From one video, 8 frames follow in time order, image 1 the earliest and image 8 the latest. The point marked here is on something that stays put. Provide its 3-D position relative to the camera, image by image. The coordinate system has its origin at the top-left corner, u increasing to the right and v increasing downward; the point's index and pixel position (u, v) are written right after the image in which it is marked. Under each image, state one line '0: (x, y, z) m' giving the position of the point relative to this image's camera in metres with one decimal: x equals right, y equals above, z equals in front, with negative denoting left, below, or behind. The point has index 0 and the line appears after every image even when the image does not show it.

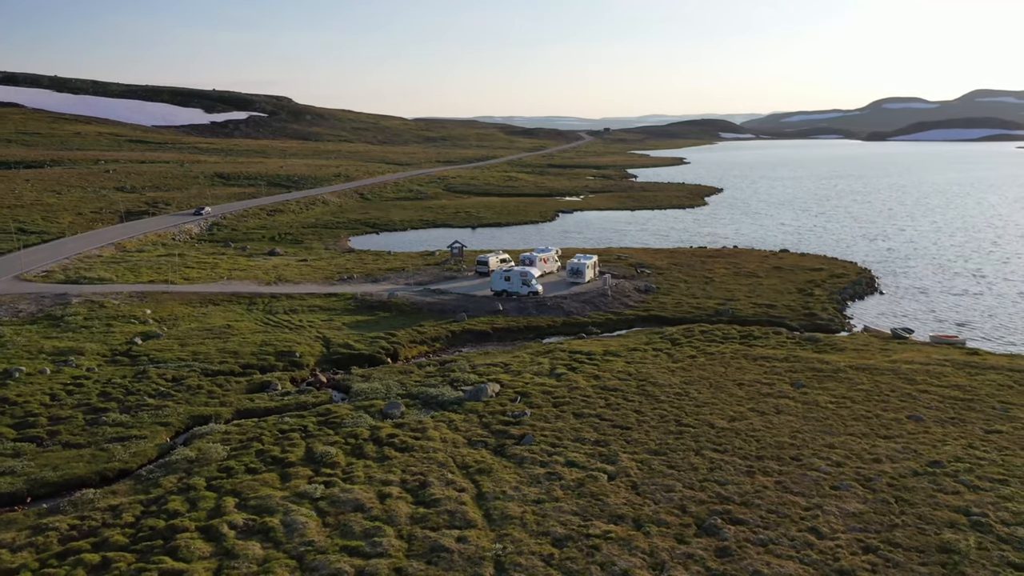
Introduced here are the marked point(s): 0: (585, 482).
0: (+2.0, -5.3, +19.0) m
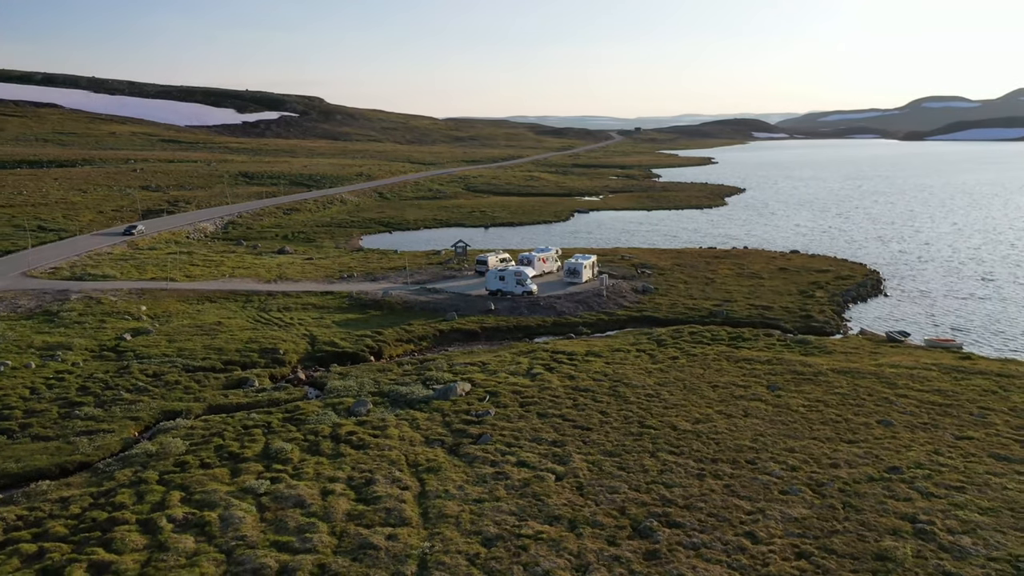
0: (+0.5, -5.3, +19.0) m
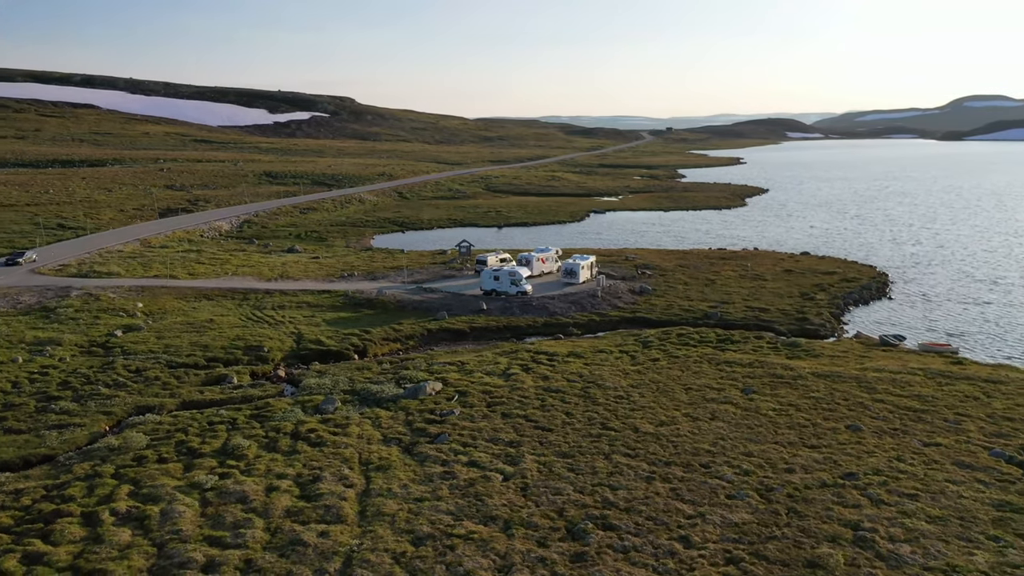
0: (-1.0, -5.3, +19.0) m
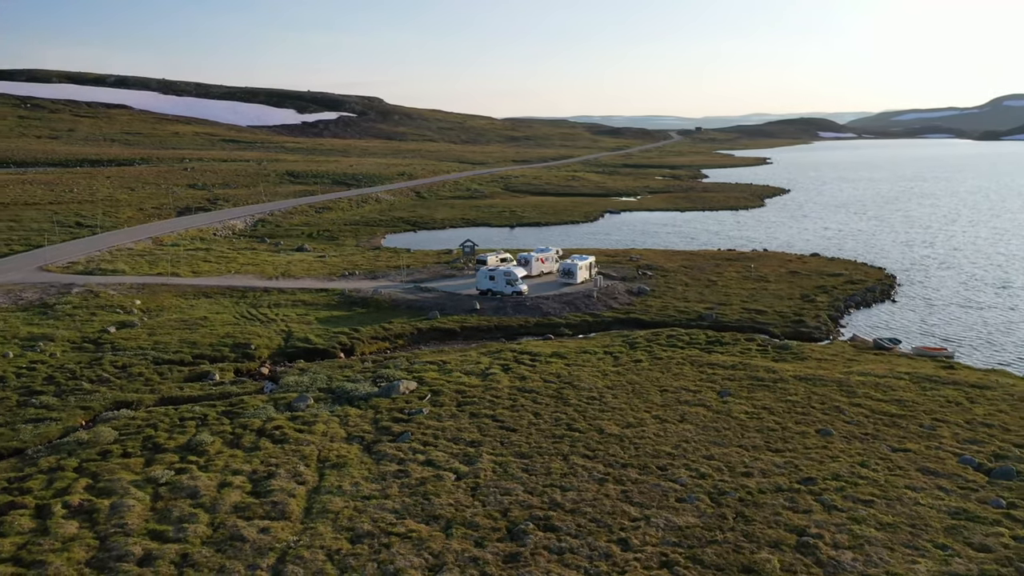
0: (-2.3, -5.3, +19.0) m
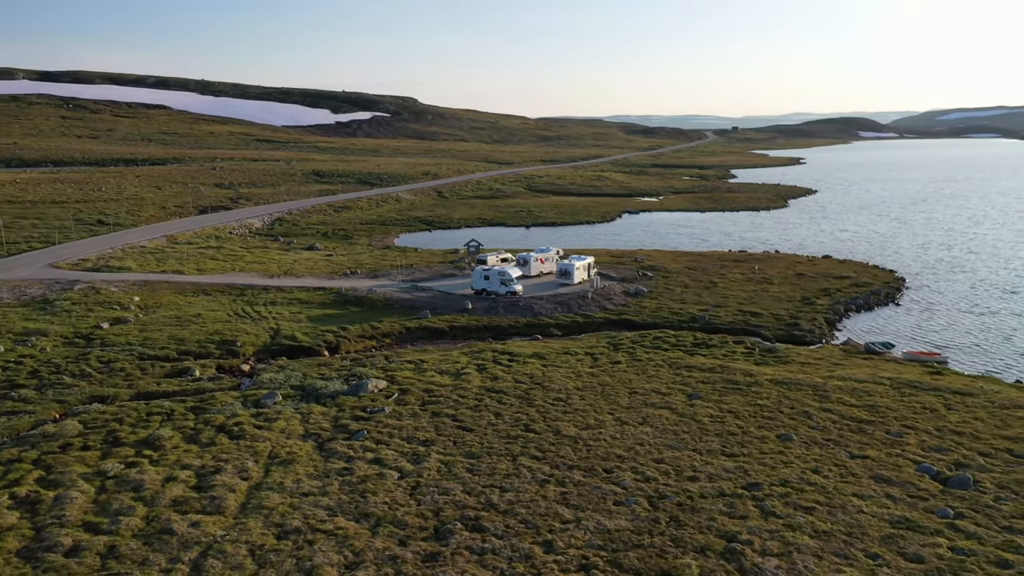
0: (-4.0, -5.3, +19.2) m
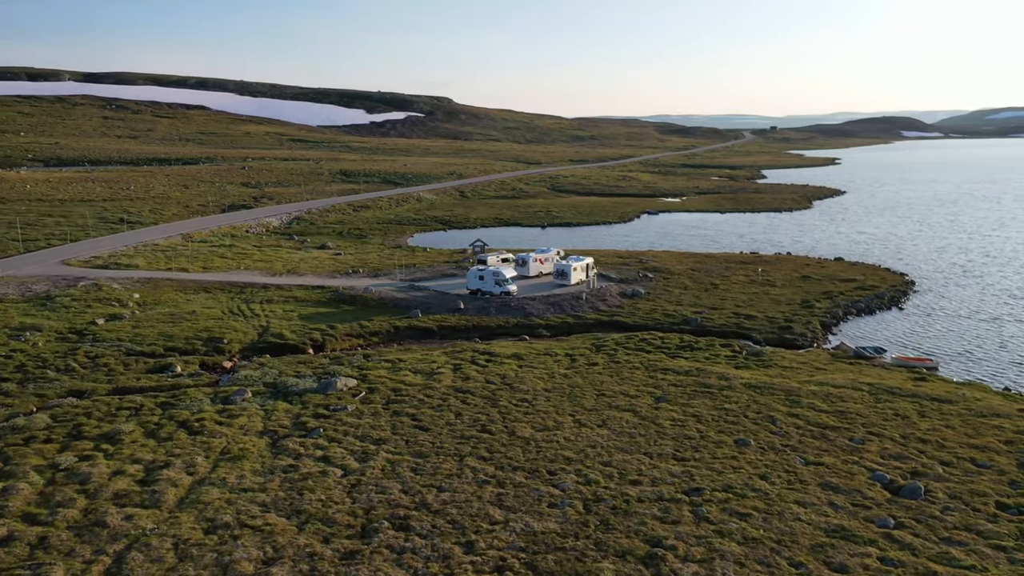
0: (-5.6, -5.3, +19.4) m
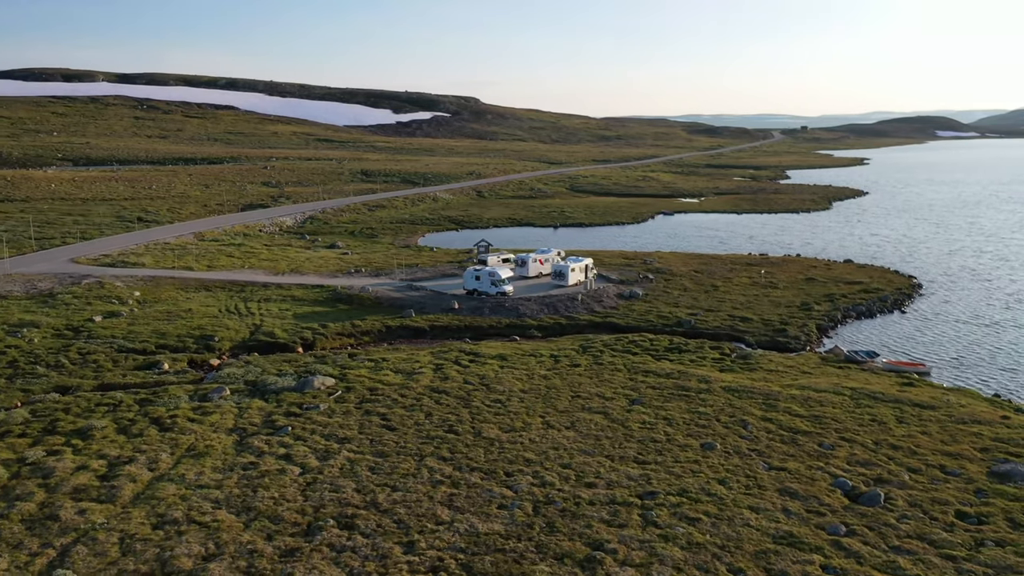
0: (-6.9, -5.3, +19.6) m
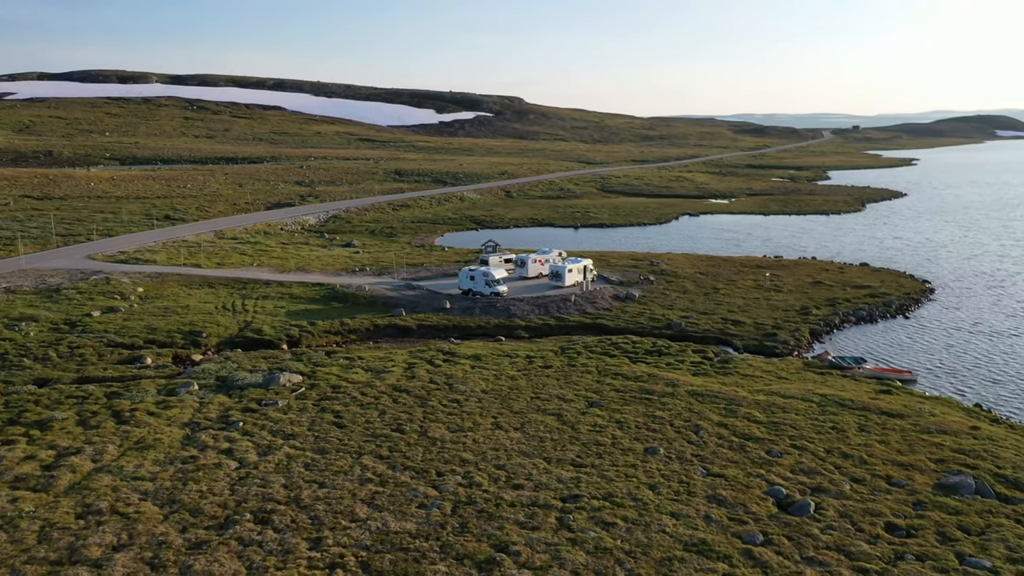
0: (-8.9, -5.2, +20.1) m
